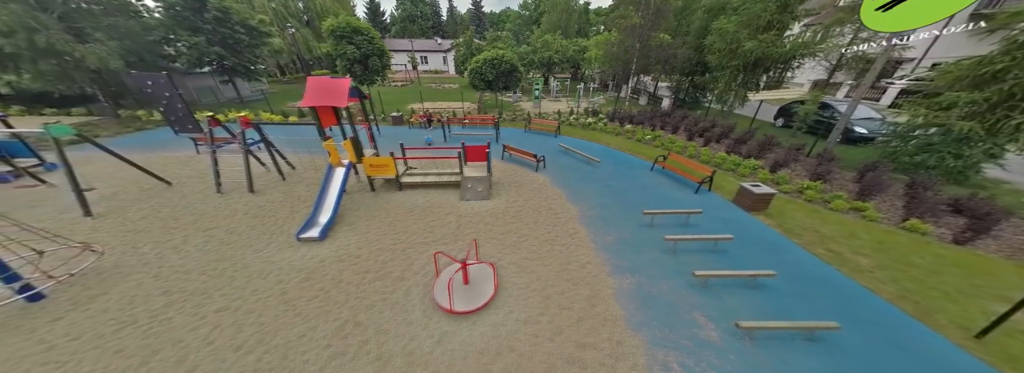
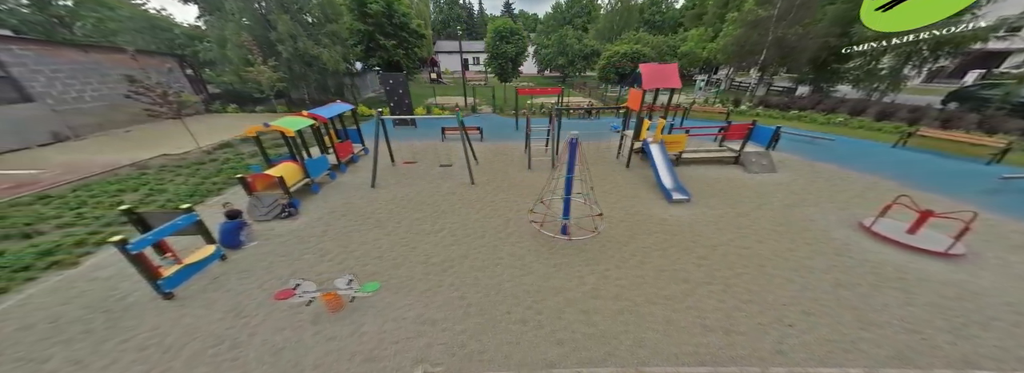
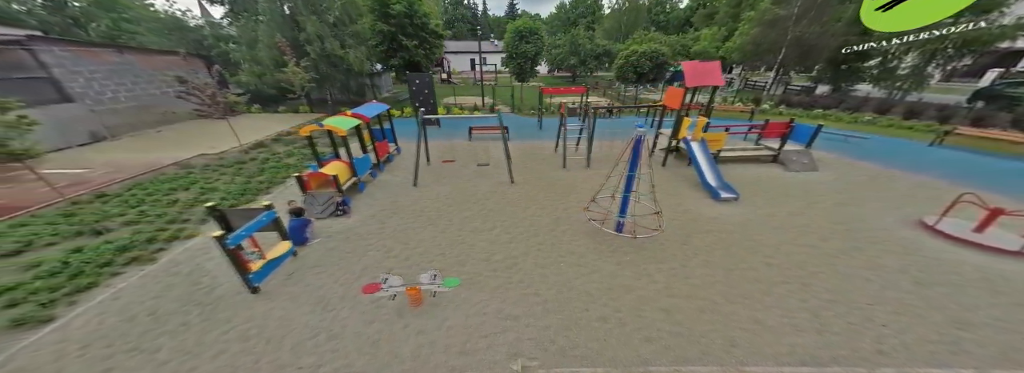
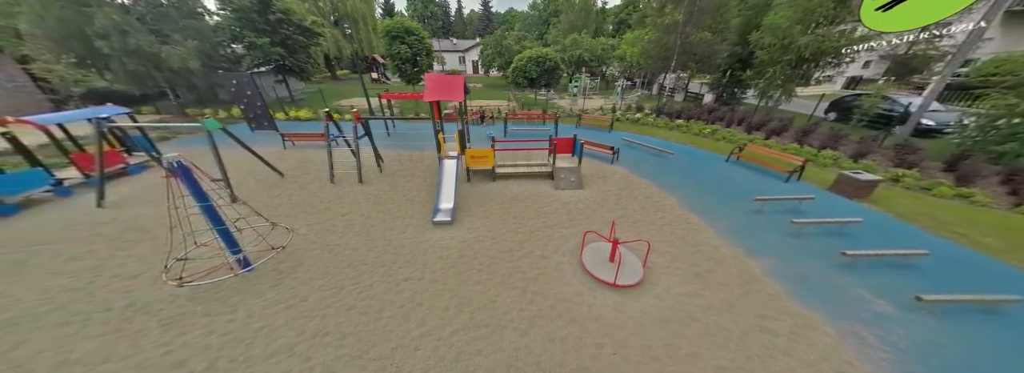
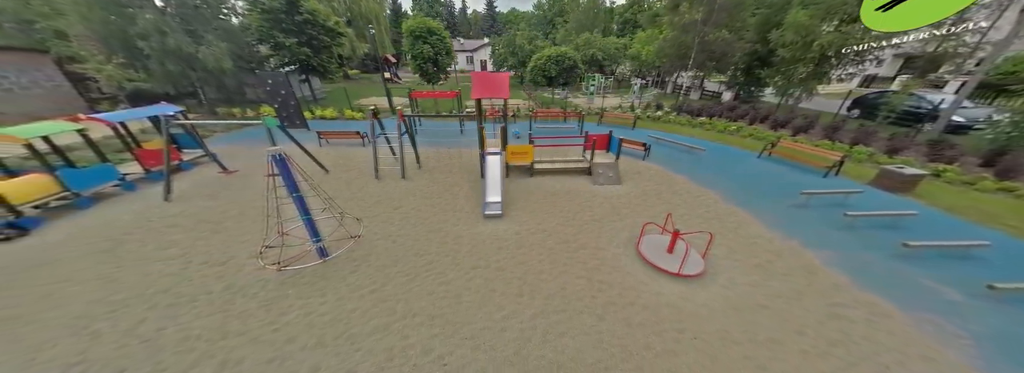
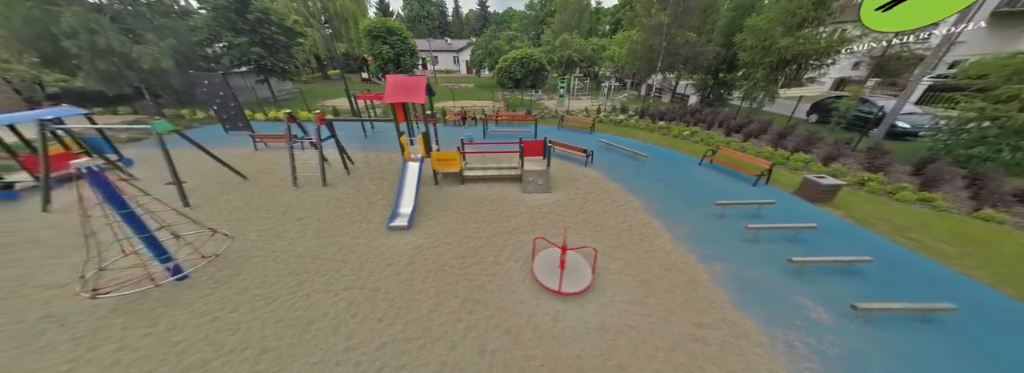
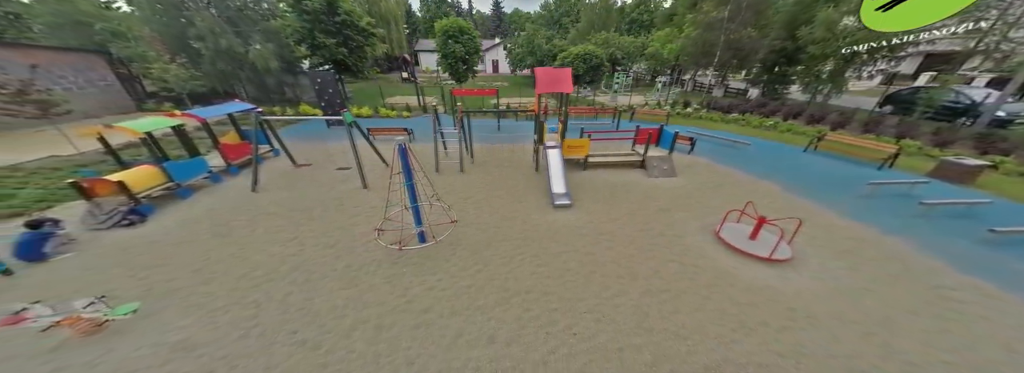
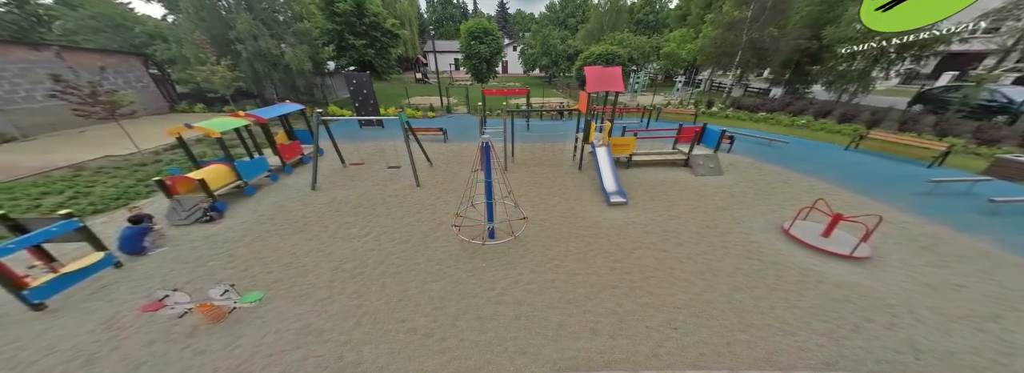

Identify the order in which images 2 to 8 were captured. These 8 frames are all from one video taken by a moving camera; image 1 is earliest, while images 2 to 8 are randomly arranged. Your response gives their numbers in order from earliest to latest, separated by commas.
6, 4, 5, 7, 8, 2, 3
